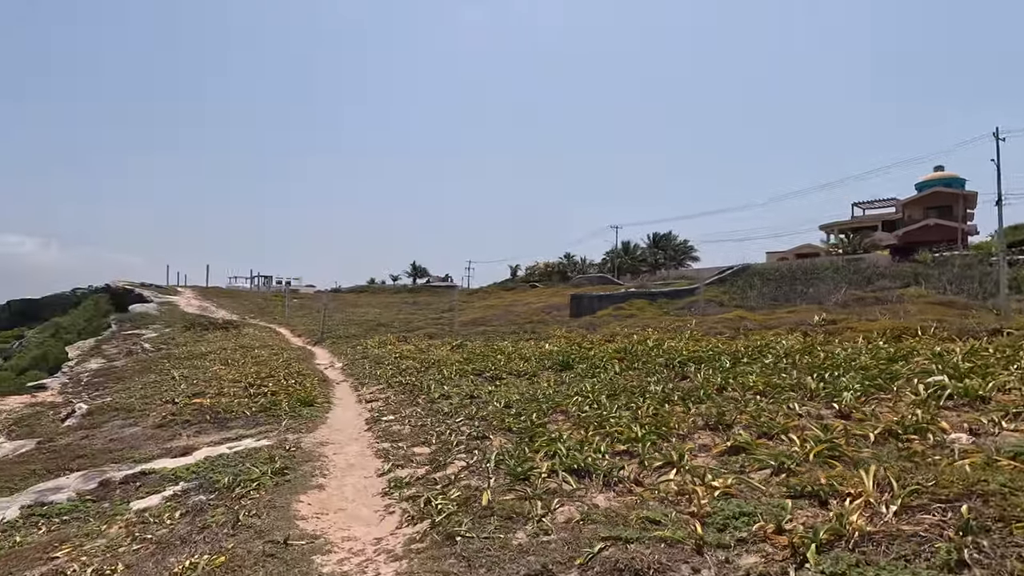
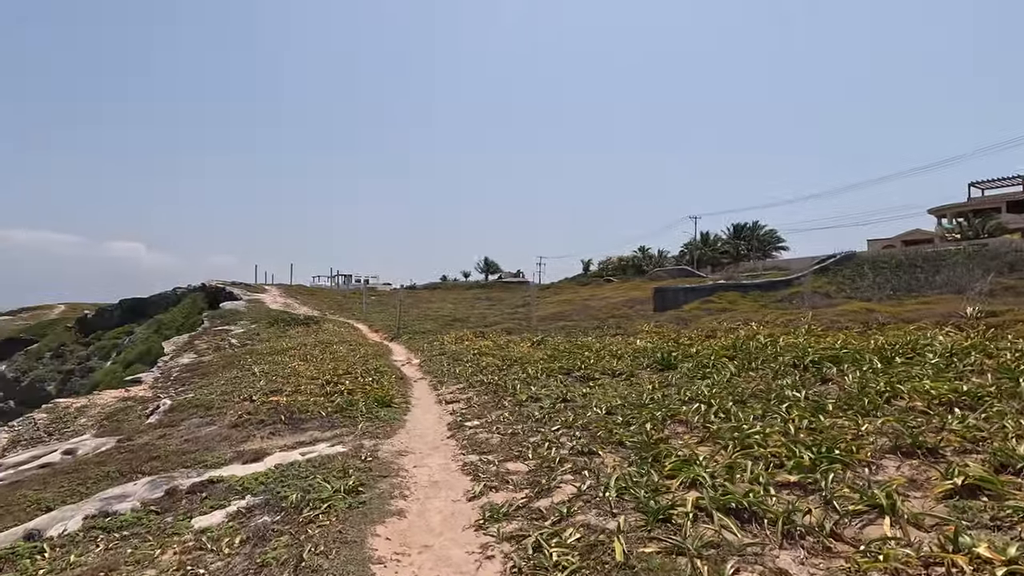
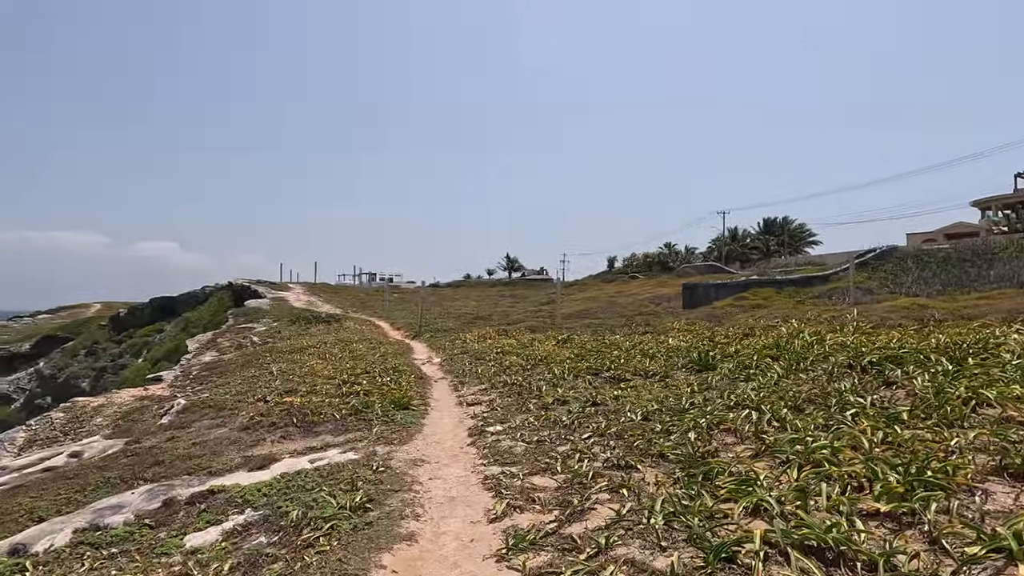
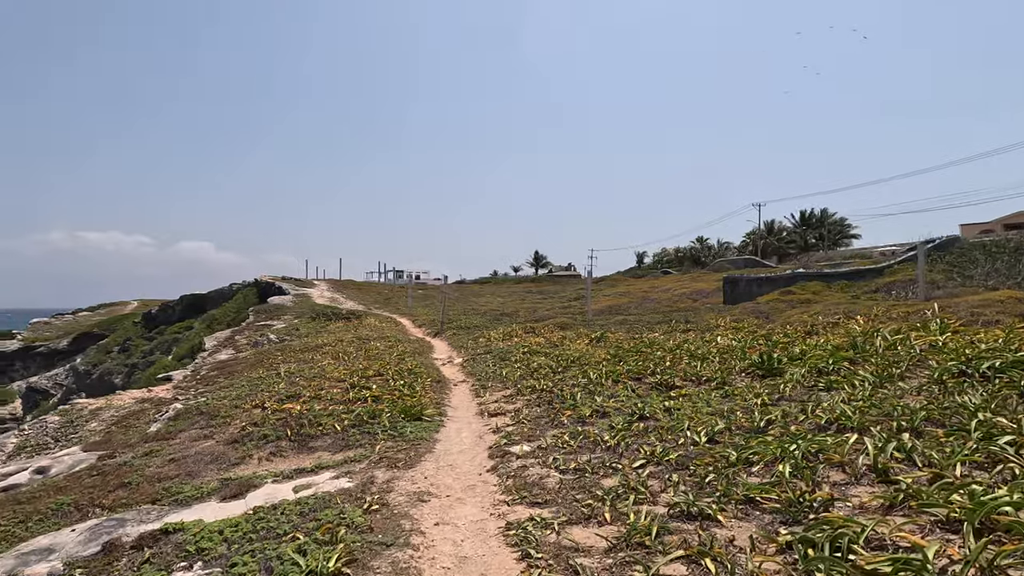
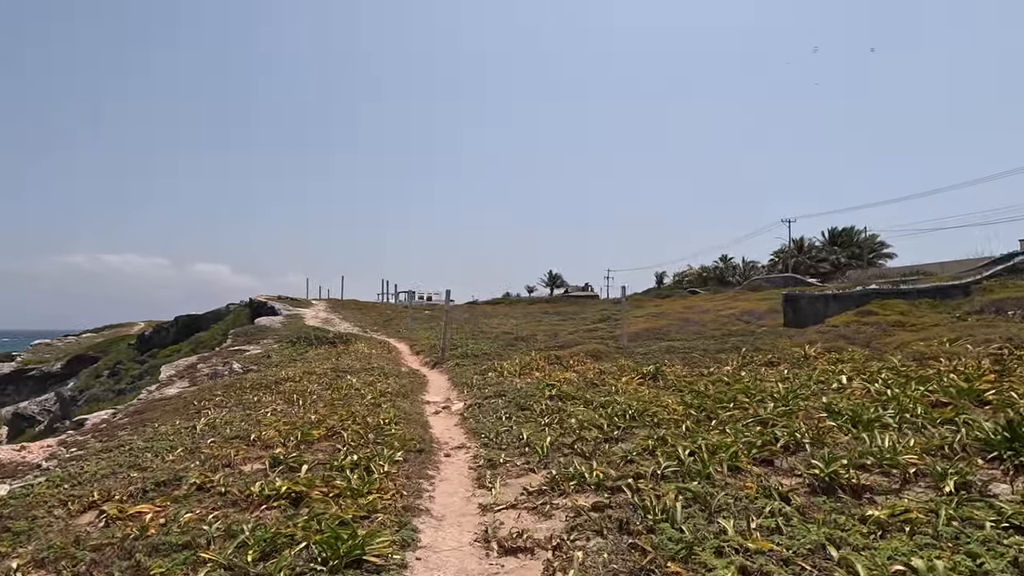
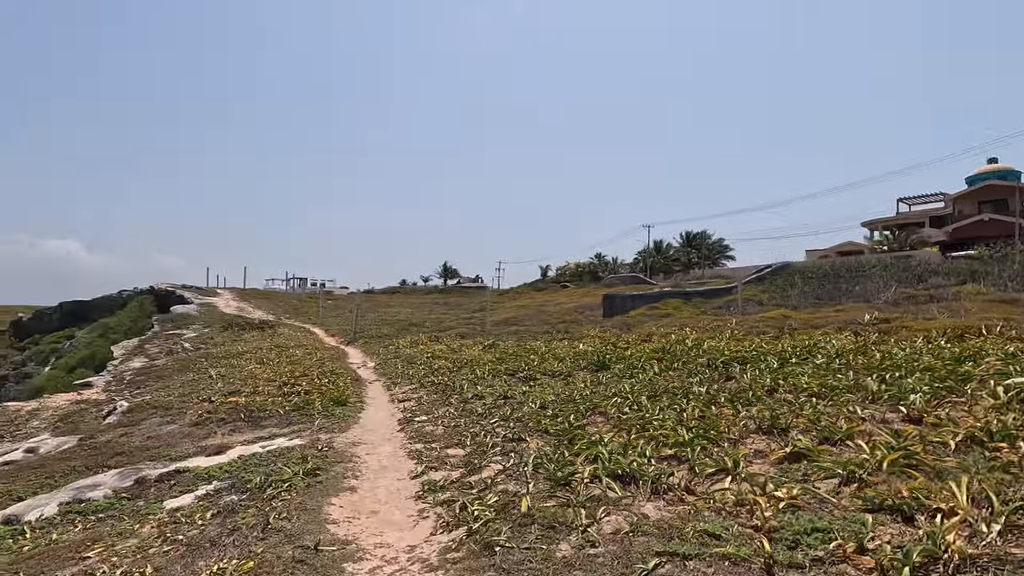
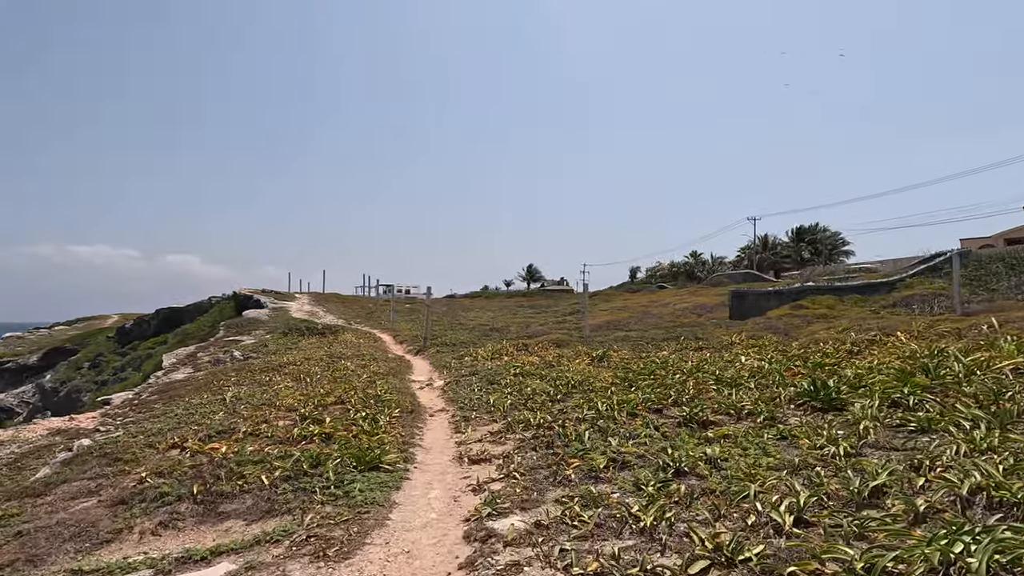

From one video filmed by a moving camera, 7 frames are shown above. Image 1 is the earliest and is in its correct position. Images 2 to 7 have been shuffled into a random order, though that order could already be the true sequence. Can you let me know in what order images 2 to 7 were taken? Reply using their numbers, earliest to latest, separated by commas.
6, 2, 3, 4, 7, 5
